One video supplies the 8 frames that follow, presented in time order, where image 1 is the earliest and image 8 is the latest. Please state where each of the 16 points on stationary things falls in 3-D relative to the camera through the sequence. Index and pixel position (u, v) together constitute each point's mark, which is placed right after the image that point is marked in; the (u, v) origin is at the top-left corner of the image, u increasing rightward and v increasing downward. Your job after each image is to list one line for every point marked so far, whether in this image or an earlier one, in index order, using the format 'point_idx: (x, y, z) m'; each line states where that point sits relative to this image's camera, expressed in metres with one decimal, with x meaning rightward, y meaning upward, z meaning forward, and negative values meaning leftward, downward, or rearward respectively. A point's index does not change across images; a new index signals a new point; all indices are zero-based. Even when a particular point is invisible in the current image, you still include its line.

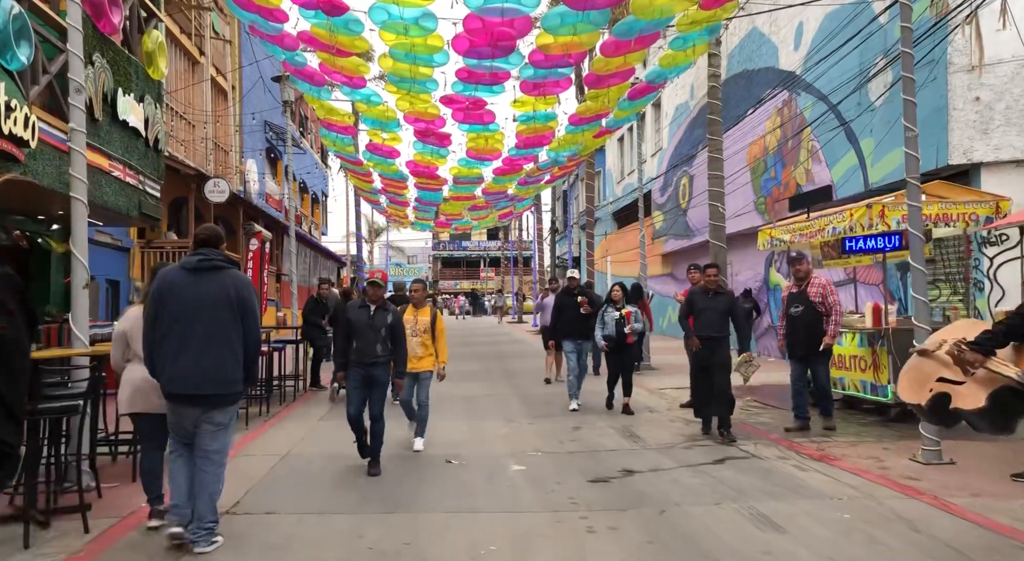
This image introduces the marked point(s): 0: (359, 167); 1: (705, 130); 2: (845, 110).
0: (-3.6, +2.7, +18.1) m
1: (+4.8, +3.8, +19.4) m
2: (+5.3, +2.7, +12.4) m
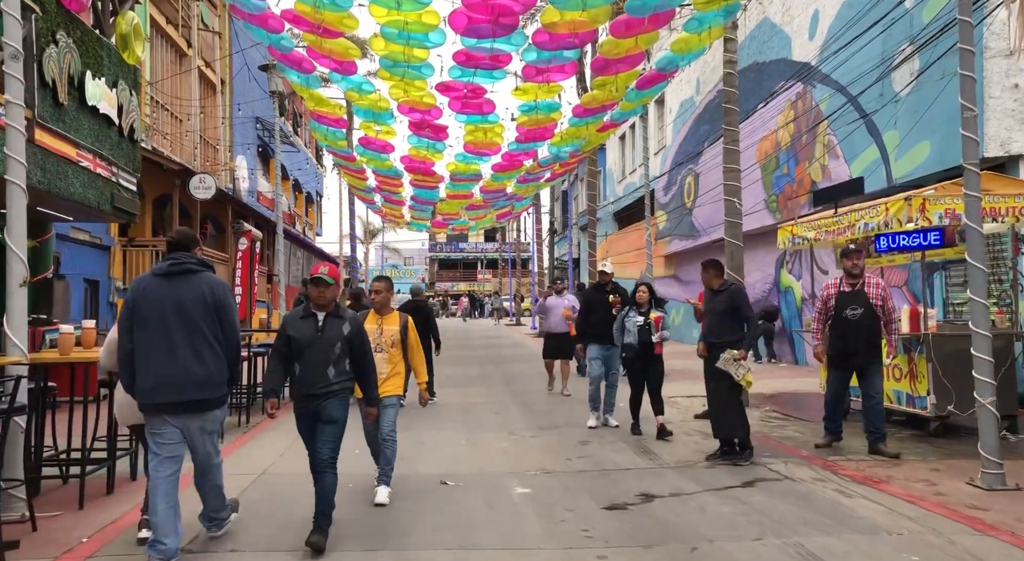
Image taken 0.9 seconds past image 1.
0: (-3.6, +2.6, +17.4) m
1: (+4.8, +3.7, +18.7) m
2: (+5.3, +2.7, +11.7) m
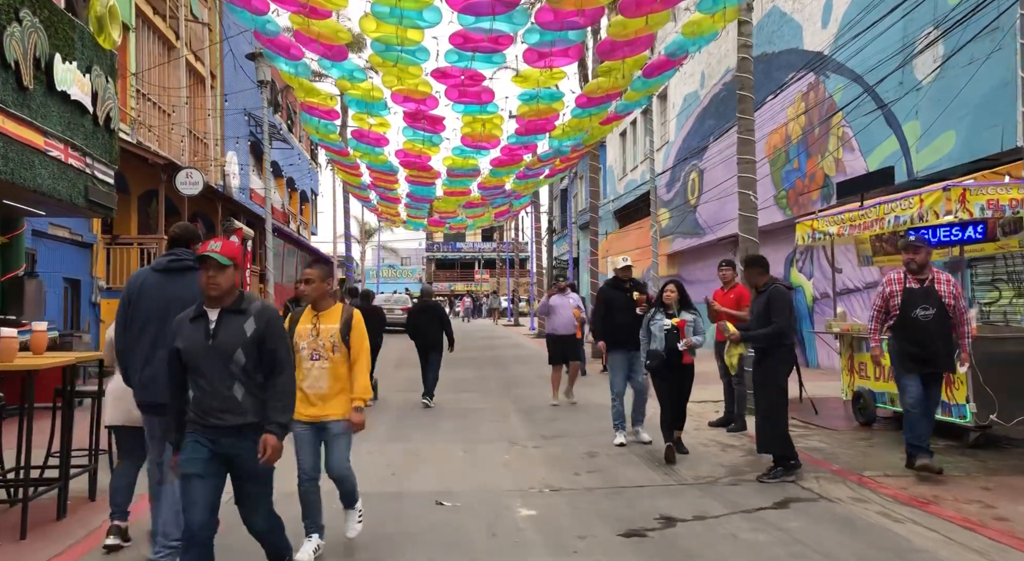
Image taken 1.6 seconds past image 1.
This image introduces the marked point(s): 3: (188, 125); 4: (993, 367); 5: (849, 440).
0: (-3.6, +2.7, +16.8) m
1: (+4.8, +3.7, +18.1) m
2: (+5.3, +2.7, +11.1) m
3: (-8.0, +3.9, +19.2) m
4: (+4.0, -0.7, +6.5) m
5: (+3.1, -1.5, +7.2) m
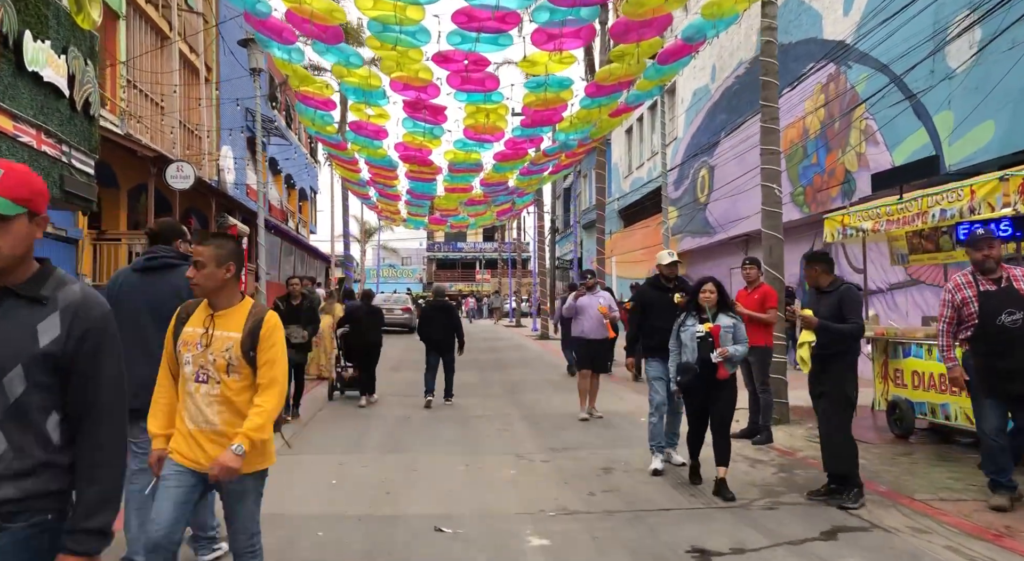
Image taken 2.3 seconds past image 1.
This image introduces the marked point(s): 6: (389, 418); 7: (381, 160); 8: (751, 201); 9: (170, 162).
0: (-3.5, +2.7, +16.1) m
1: (+4.9, +3.7, +17.4) m
2: (+5.4, +2.7, +10.5) m
3: (-7.9, +3.9, +18.6) m
4: (+4.1, -0.7, +5.8) m
5: (+3.2, -1.5, +6.6) m
6: (-1.5, -1.7, +9.5) m
7: (-2.8, +2.6, +16.5) m
8: (+5.0, +1.7, +16.1) m
9: (-6.8, +2.4, +15.4) m
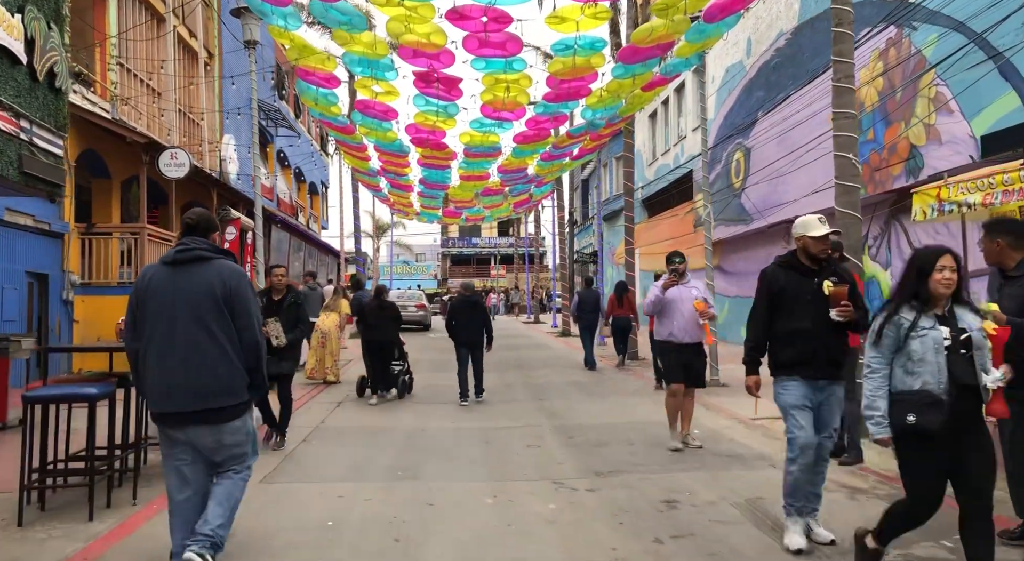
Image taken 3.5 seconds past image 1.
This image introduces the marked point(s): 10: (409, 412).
0: (-3.1, +2.8, +14.9) m
1: (+5.3, +3.9, +16.1) m
2: (+5.7, +2.9, +9.1) m
3: (-7.5, +4.0, +17.4) m
4: (+4.3, -0.6, +4.5) m
5: (+3.5, -1.4, +5.3) m
6: (-1.2, -1.6, +8.3) m
7: (-2.4, +2.7, +15.2) m
8: (+5.4, +1.9, +14.7) m
9: (-6.4, +2.4, +14.2) m
10: (-1.3, -1.6, +9.7) m
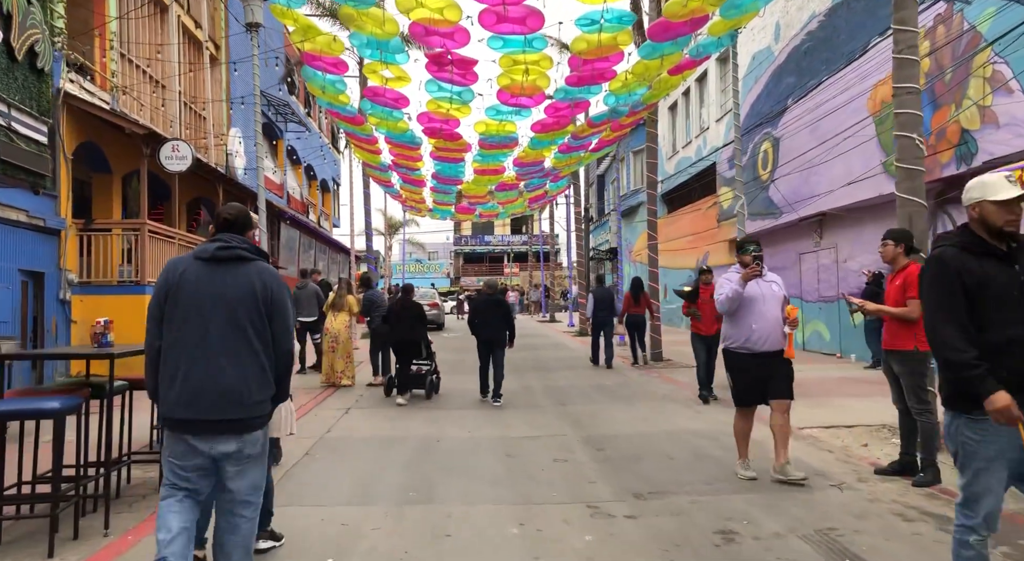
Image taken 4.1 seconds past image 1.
0: (-2.8, +2.8, +14.2) m
1: (+5.6, +4.0, +15.3) m
2: (+5.9, +2.9, +8.3) m
3: (-7.2, +4.0, +16.8) m
4: (+4.5, -0.6, +3.7) m
5: (+3.6, -1.3, +4.5) m
6: (-0.9, -1.6, +7.6) m
7: (-2.1, +2.7, +14.5) m
8: (+5.7, +1.9, +13.9) m
9: (-6.1, +2.4, +13.6) m
10: (-1.0, -1.6, +9.0) m
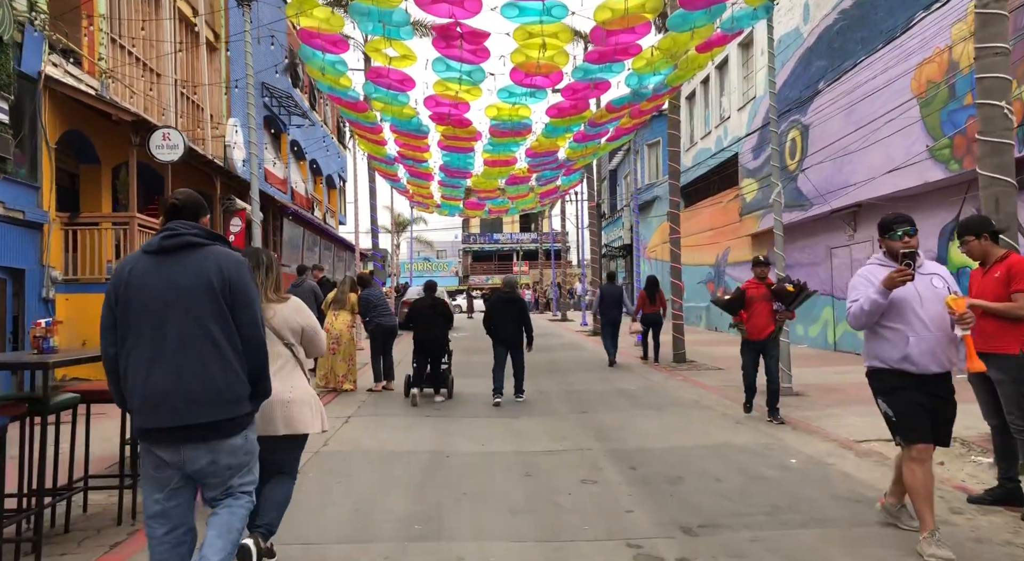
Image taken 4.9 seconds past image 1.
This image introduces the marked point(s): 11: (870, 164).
0: (-2.6, +2.9, +13.4) m
1: (+5.8, +4.1, +14.3) m
2: (+6.1, +3.0, +7.4) m
3: (-6.9, +4.1, +16.0) m
4: (+4.6, -0.5, +2.8) m
5: (+3.8, -1.3, +3.6) m
6: (-0.8, -1.5, +6.7) m
7: (-1.8, +2.8, +13.7) m
8: (+5.9, +2.0, +13.0) m
9: (-5.9, +2.5, +12.8) m
10: (-0.9, -1.5, +8.1) m
11: (+5.9, +1.9, +12.8) m
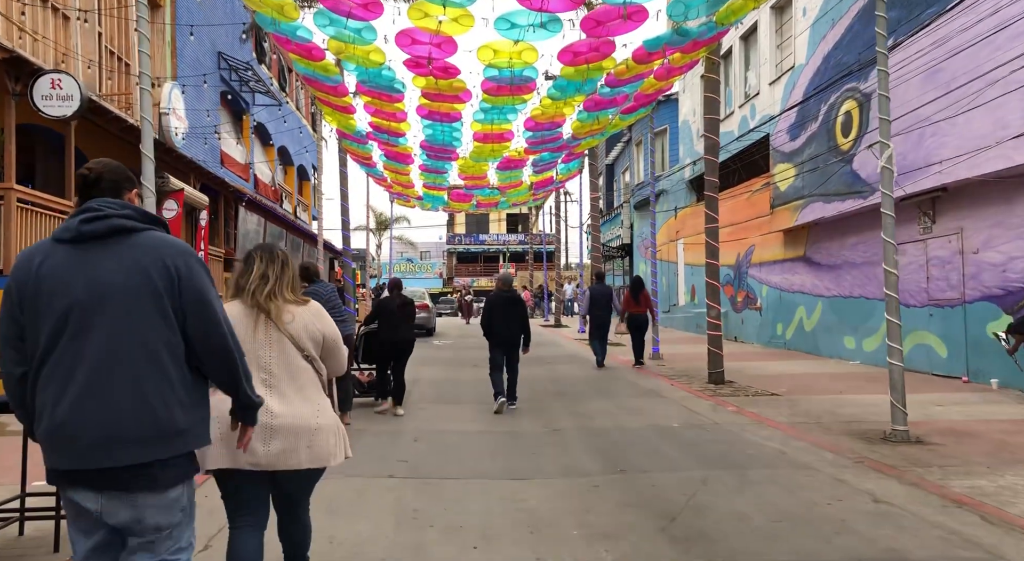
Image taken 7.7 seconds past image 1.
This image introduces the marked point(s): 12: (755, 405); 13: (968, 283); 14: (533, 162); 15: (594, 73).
0: (-2.6, +2.9, +10.4) m
1: (+5.8, +4.0, +11.5) m
2: (+6.2, +3.0, +4.6) m
3: (-7.0, +4.2, +13.0) m
4: (+4.8, -0.5, 0.0) m
5: (+3.9, -1.2, +0.7) m
6: (-0.7, -1.5, +3.8) m
7: (-1.9, +2.8, +10.7) m
8: (+5.9, +2.0, +10.2) m
9: (-5.9, +2.6, +9.7) m
10: (-0.8, -1.5, +5.2) m
11: (+5.9, +1.9, +10.0) m
12: (+2.9, -1.5, +9.3) m
13: (+6.3, 0.0, +10.6) m
14: (+0.5, +2.7, +17.2) m
15: (+1.1, +2.7, +10.1) m
